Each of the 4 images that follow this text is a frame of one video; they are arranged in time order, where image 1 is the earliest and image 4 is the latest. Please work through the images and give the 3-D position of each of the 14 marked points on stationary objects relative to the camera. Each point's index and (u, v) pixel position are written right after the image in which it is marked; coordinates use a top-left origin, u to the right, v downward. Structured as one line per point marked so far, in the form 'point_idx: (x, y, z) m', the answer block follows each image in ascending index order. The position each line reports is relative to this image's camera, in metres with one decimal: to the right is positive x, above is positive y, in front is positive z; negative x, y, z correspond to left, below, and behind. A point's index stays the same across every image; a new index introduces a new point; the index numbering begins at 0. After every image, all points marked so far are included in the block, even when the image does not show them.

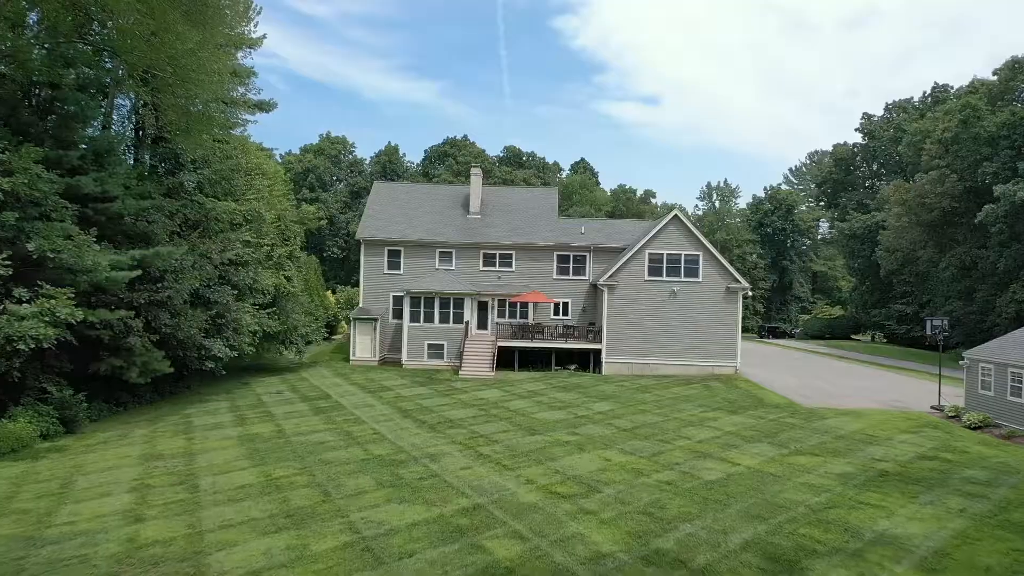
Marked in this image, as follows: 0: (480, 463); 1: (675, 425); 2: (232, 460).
0: (-0.5, -2.8, +12.8) m
1: (+3.2, -2.7, +16.2) m
2: (-4.6, -2.8, +13.2) m
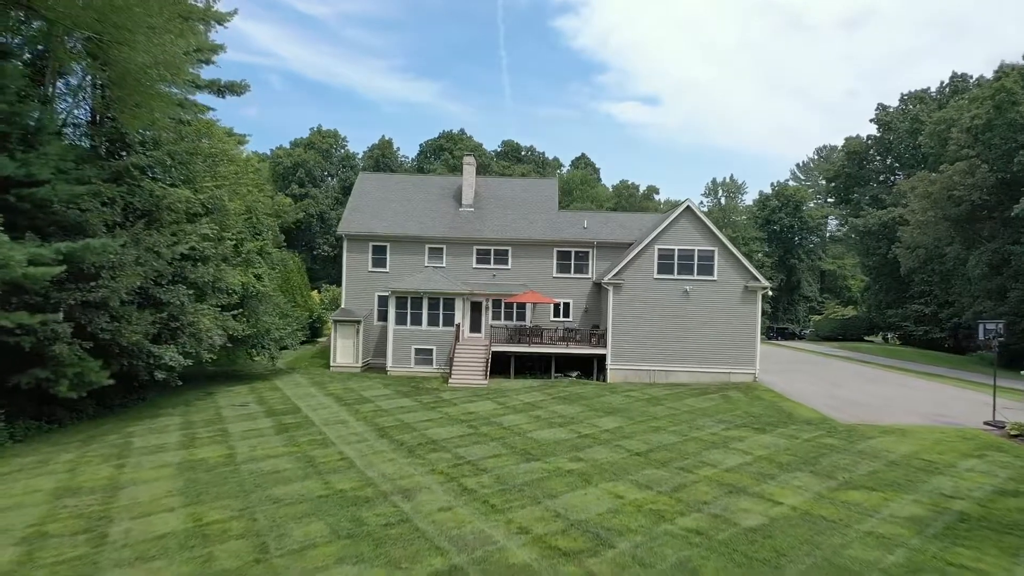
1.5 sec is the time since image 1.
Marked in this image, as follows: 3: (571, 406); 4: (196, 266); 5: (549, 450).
0: (-0.6, -2.7, +10.4) m
1: (+3.1, -2.7, +13.8) m
2: (-4.7, -2.8, +10.8) m
3: (+1.3, -2.7, +18.5) m
4: (-7.0, +0.5, +18.1) m
5: (+0.6, -2.7, +13.7) m
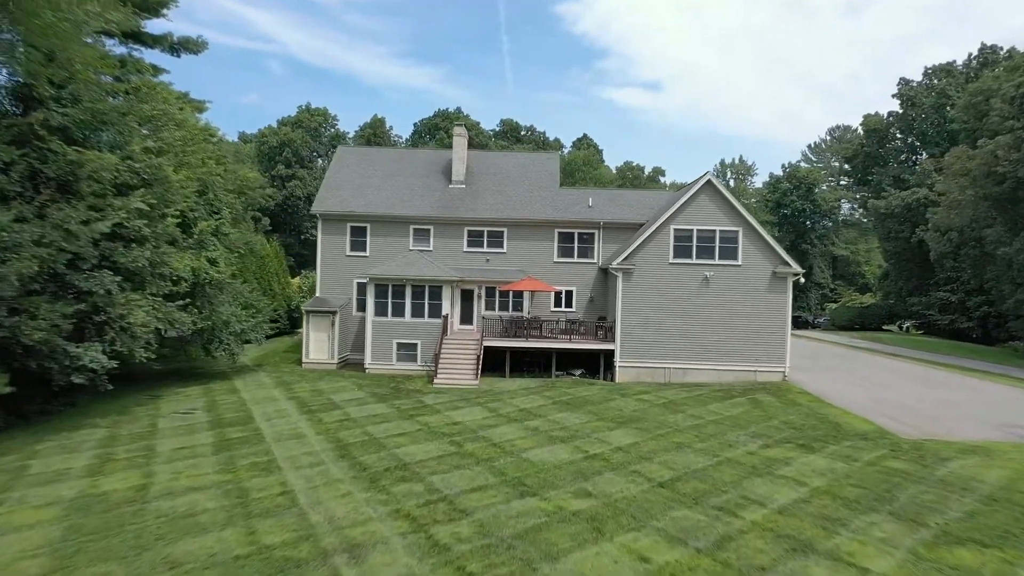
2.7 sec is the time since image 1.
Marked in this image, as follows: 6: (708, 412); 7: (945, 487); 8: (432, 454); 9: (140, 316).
0: (-0.8, -2.6, +7.6) m
1: (+3.0, -2.5, +10.9) m
2: (-4.8, -2.7, +8.0) m
3: (+1.2, -2.4, +15.6) m
4: (-7.2, +0.7, +15.2) m
5: (+0.5, -2.5, +10.8) m
6: (+3.8, -2.4, +15.9) m
7: (+5.6, -2.6, +10.4) m
8: (-1.2, -2.5, +12.3) m
9: (-6.7, -0.5, +14.7) m
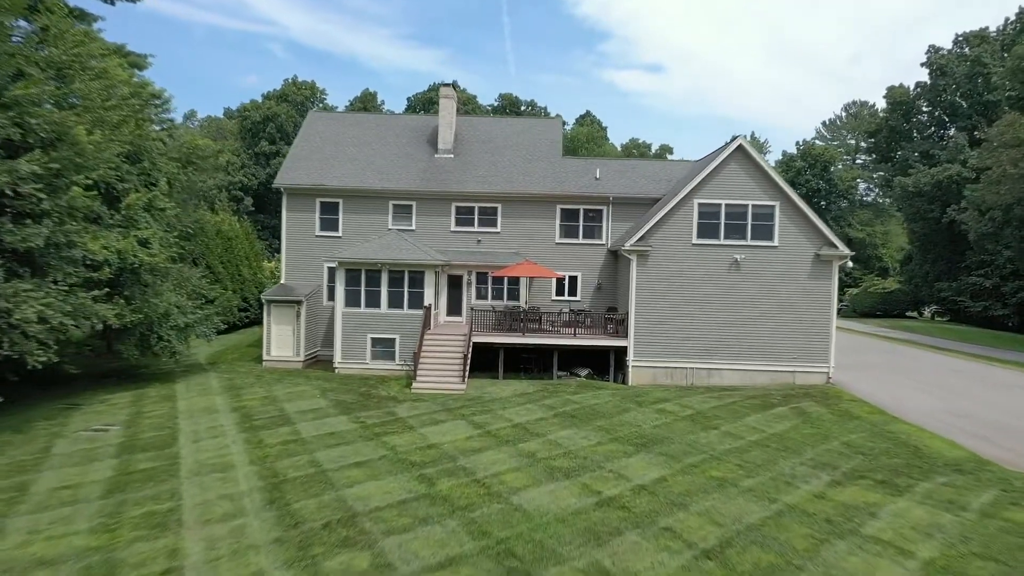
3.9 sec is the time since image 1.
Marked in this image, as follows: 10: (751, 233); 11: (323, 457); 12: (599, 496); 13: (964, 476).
0: (-0.9, -2.6, +4.5) m
1: (+2.8, -2.4, +7.9) m
2: (-5.0, -2.6, +4.9) m
3: (+1.1, -2.2, +12.5) m
4: (-7.3, +0.9, +12.1) m
5: (+0.3, -2.4, +7.8) m
6: (+3.7, -2.2, +12.8) m
7: (+5.4, -2.4, +7.3) m
8: (-1.3, -2.4, +9.2) m
9: (-6.9, -0.3, +11.6) m
10: (+5.0, +1.2, +17.0) m
11: (-2.5, -2.3, +10.9) m
12: (+1.0, -2.4, +9.2) m
13: (+5.5, -2.3, +9.9) m
